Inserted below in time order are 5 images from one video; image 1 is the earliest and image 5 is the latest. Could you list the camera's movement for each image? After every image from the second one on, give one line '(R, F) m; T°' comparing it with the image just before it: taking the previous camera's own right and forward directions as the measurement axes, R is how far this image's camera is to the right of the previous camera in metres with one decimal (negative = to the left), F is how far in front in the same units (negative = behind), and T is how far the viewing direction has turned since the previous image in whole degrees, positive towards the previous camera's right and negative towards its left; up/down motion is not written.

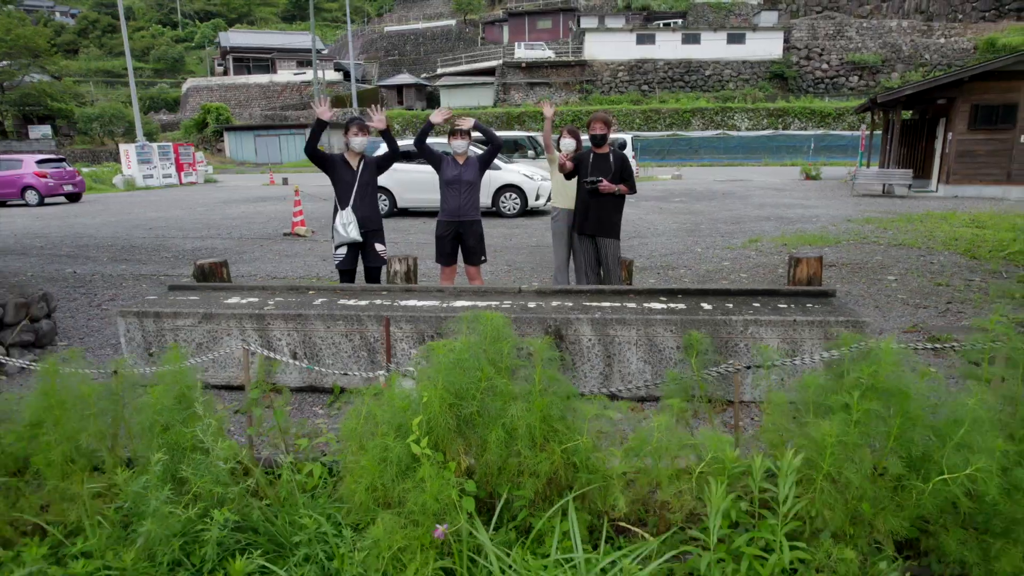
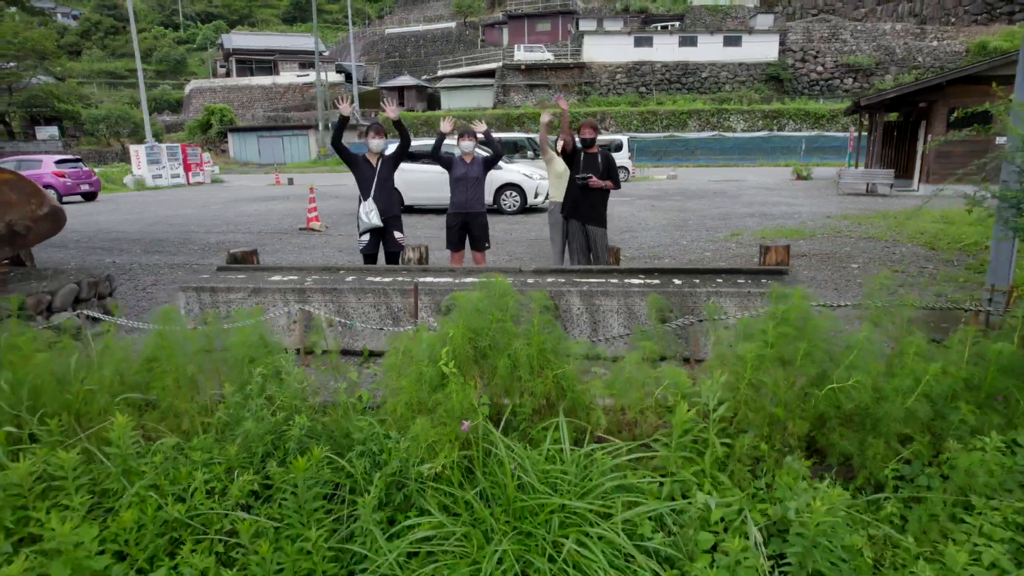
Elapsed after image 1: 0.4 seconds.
(0.0, -0.3) m; 0°
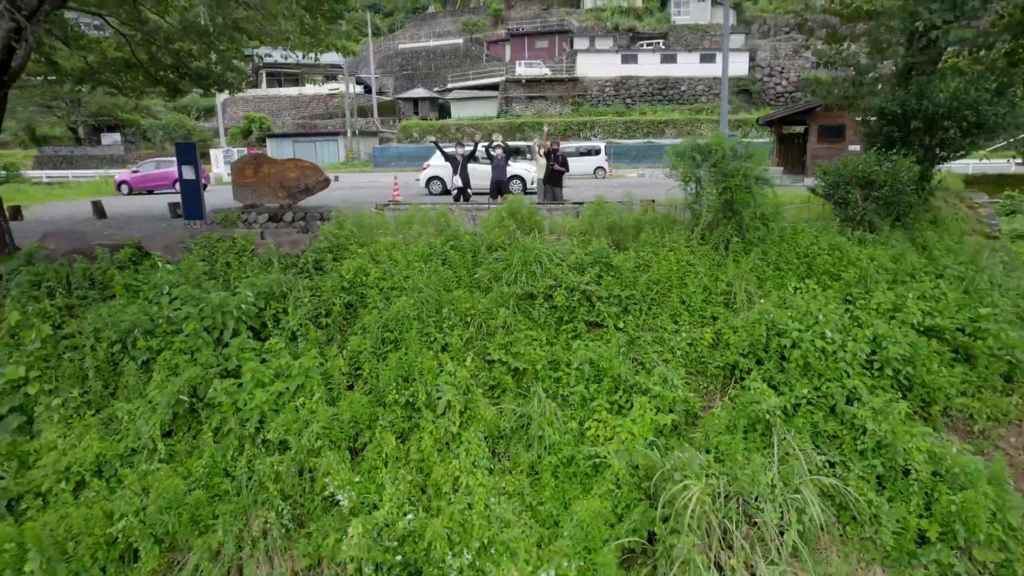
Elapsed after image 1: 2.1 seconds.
(-0.1, -3.0) m; 0°
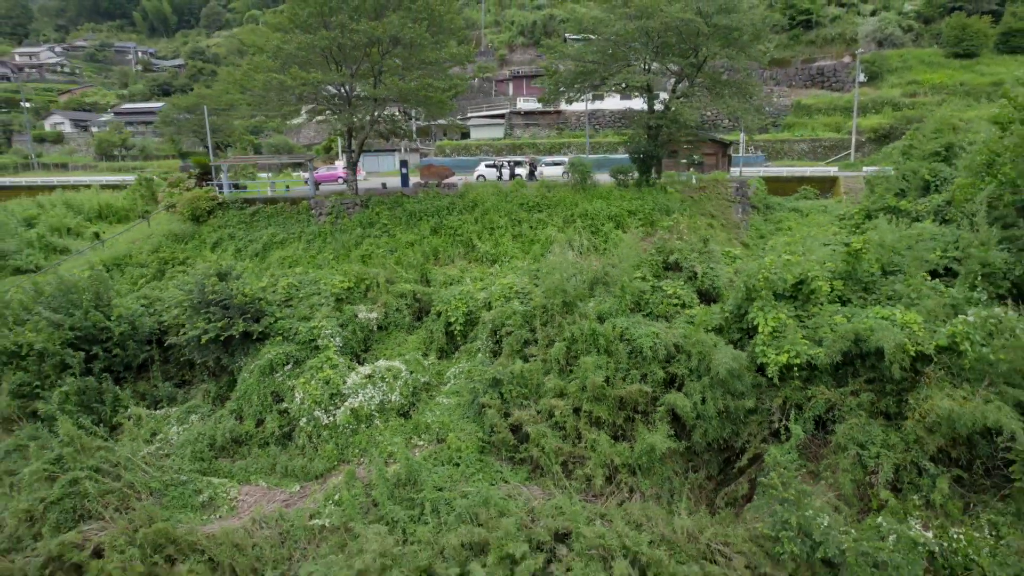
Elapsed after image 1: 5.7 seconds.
(-0.1, -10.1) m; 0°
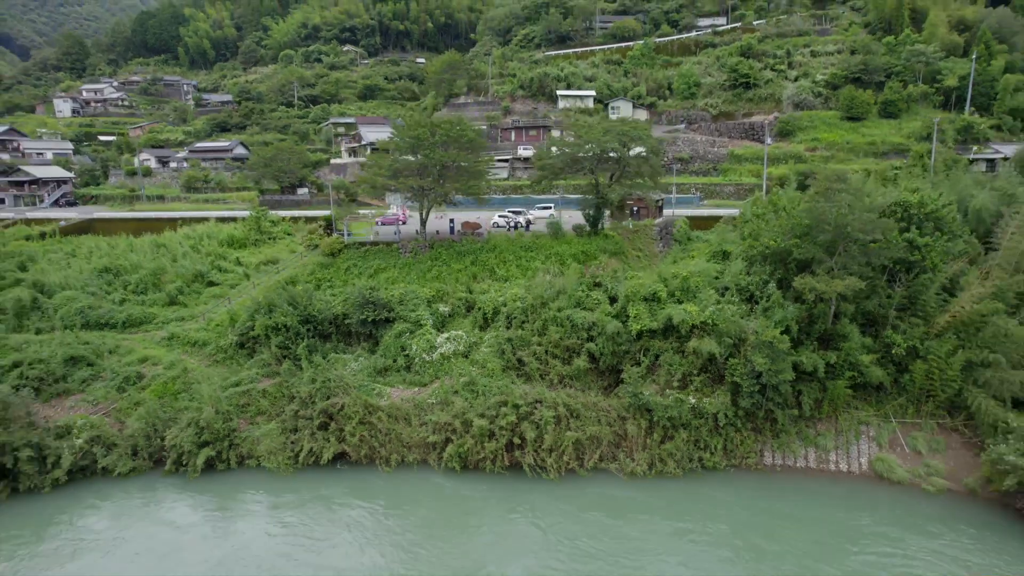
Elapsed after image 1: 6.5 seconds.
(-0.1, -10.4) m; 0°
